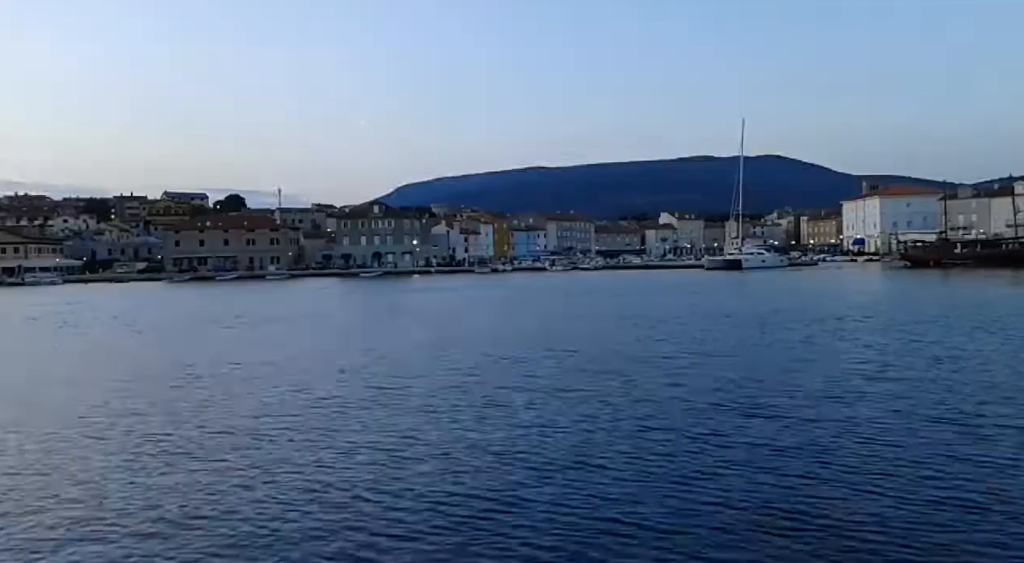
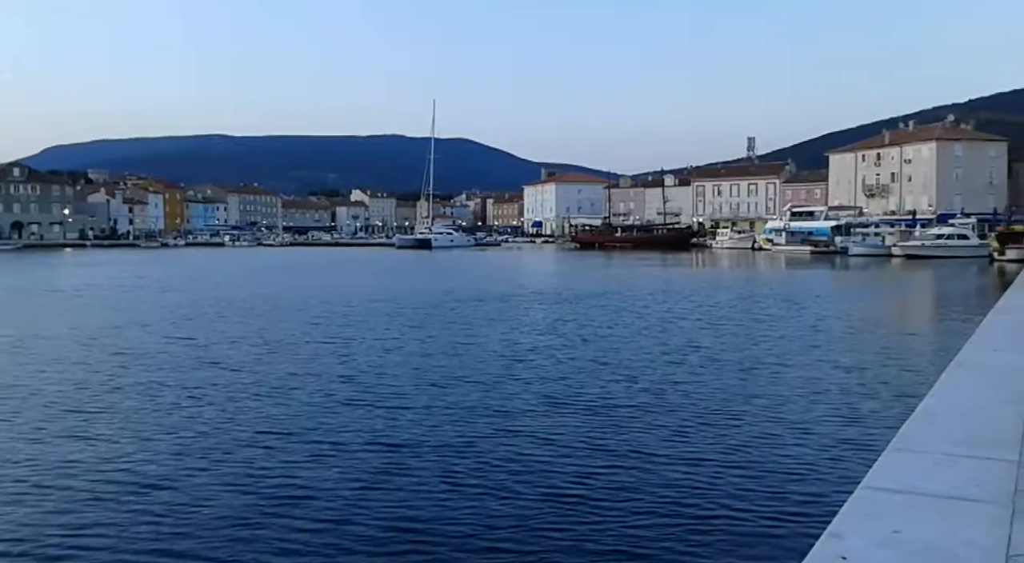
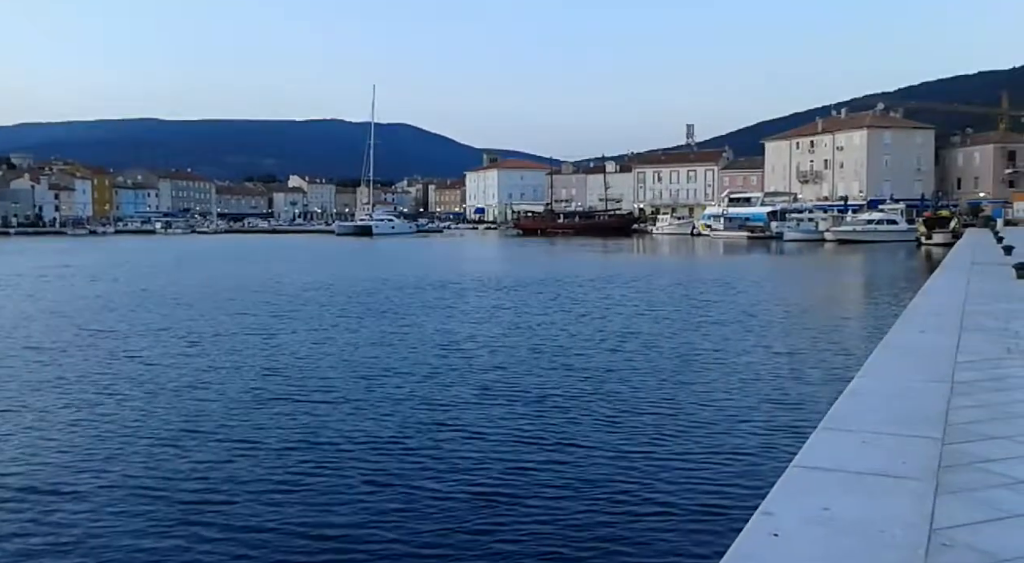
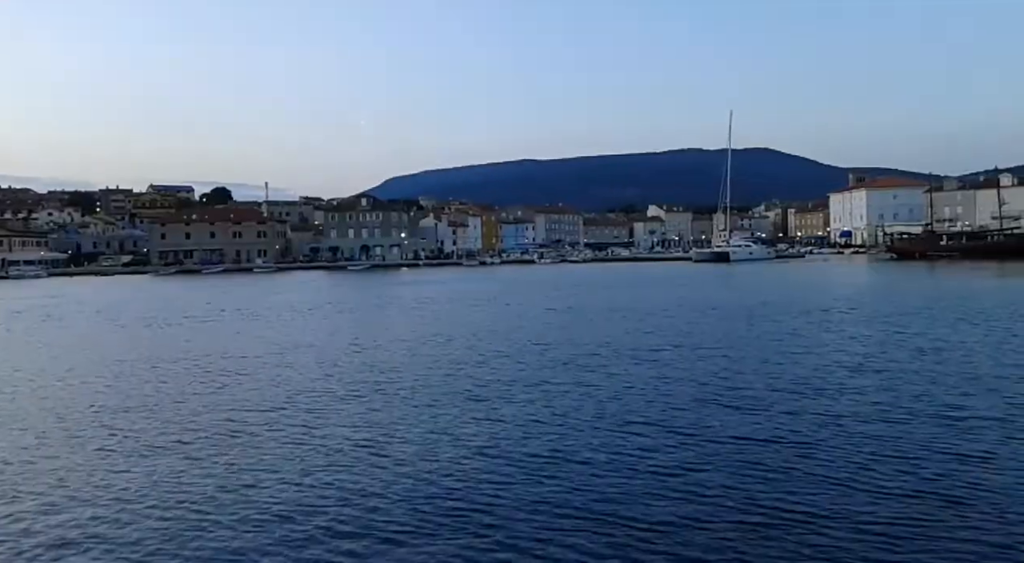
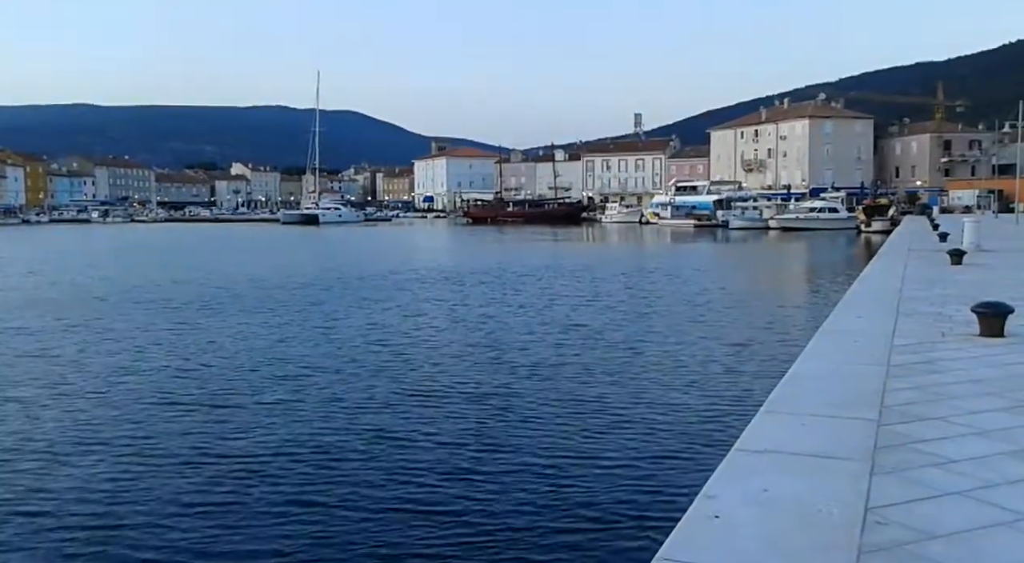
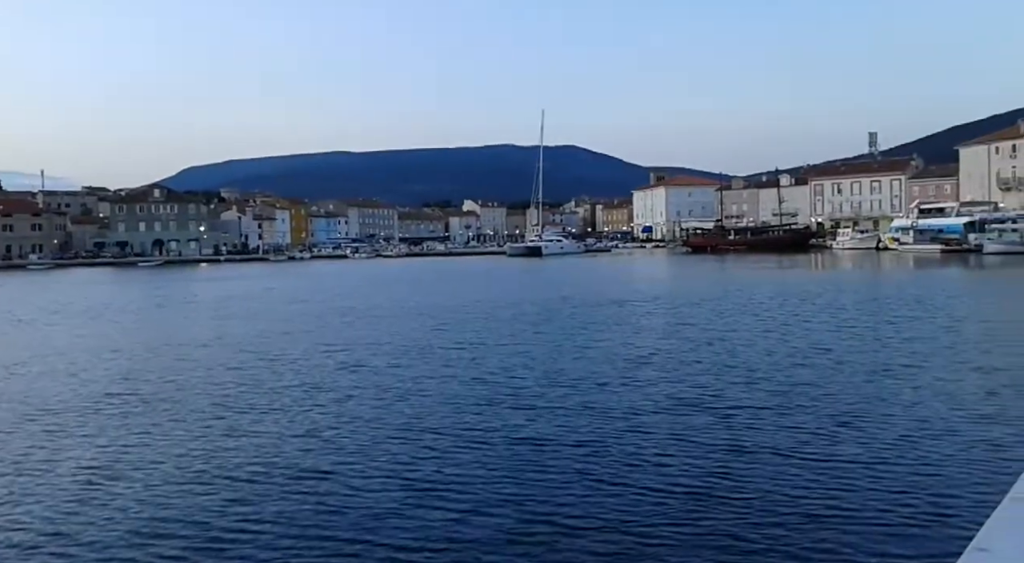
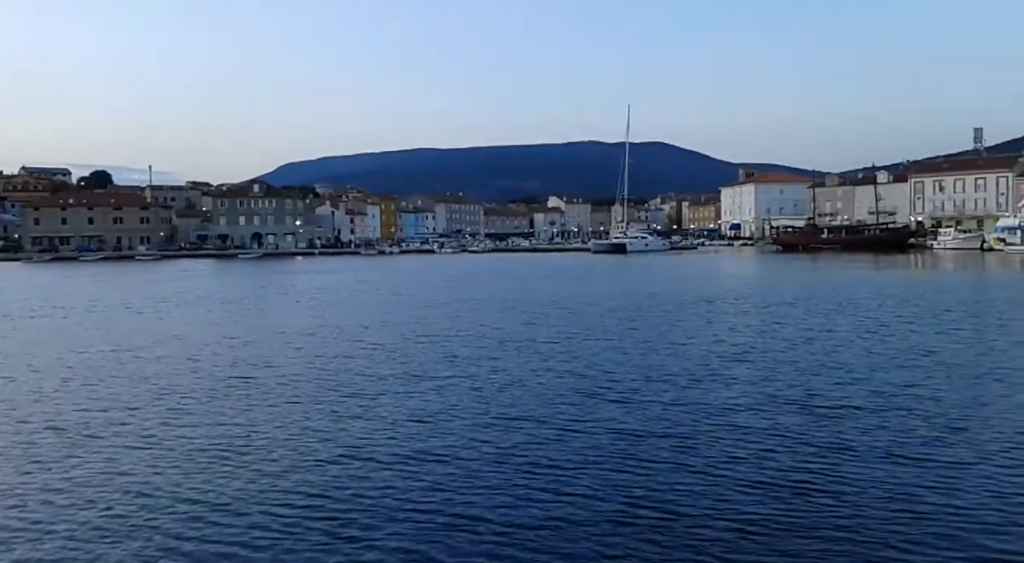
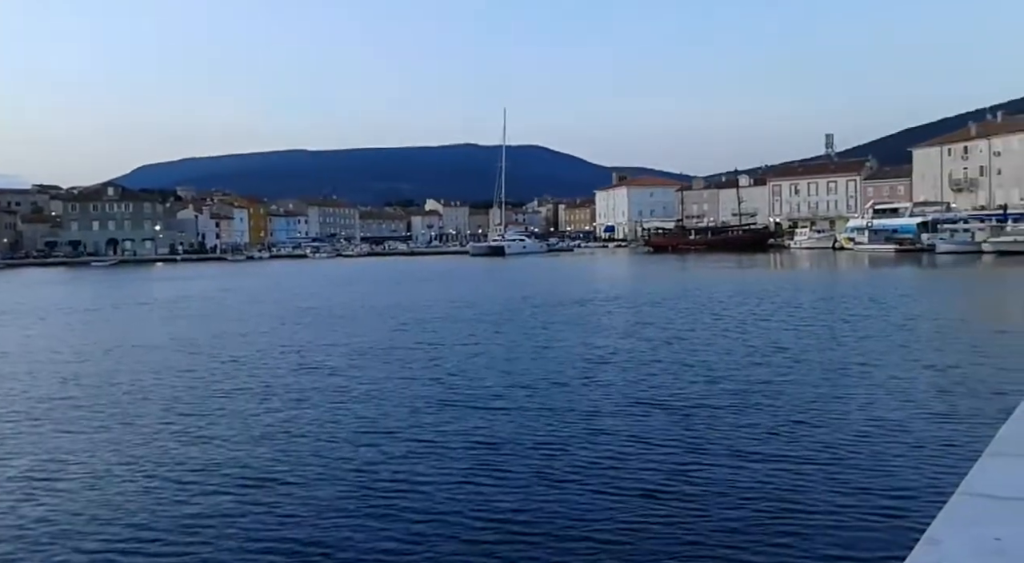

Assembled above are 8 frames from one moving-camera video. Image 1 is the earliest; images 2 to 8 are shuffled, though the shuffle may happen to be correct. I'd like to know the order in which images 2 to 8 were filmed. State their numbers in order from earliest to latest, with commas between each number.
4, 7, 6, 8, 2, 3, 5
